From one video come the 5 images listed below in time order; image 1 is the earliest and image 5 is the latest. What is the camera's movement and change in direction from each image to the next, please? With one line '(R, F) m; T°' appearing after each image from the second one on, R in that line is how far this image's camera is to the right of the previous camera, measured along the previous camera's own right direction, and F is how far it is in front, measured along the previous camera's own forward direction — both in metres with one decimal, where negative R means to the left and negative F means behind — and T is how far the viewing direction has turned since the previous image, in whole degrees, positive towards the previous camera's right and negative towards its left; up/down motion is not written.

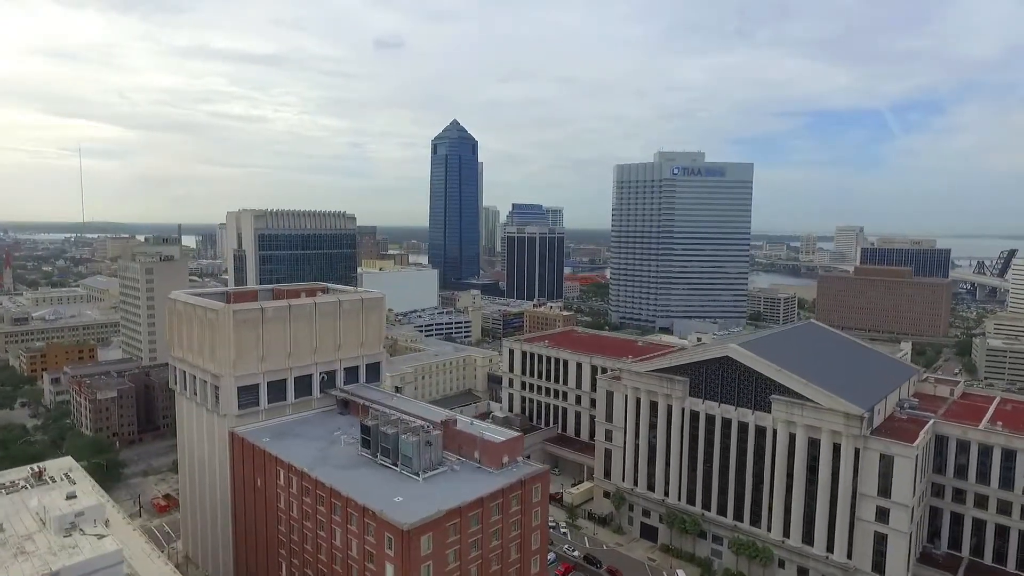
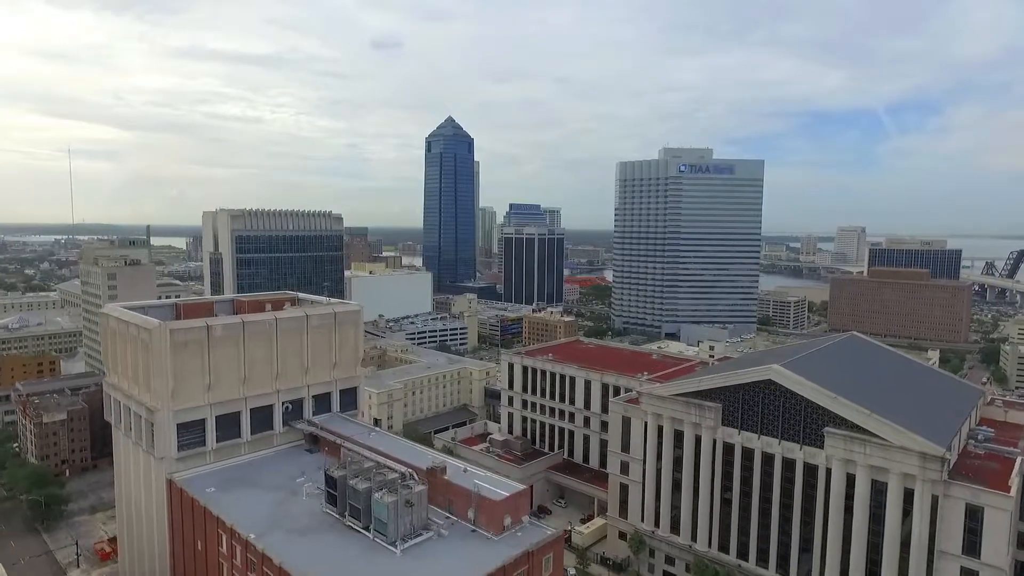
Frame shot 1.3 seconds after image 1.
(-0.2, +6.1) m; 0°
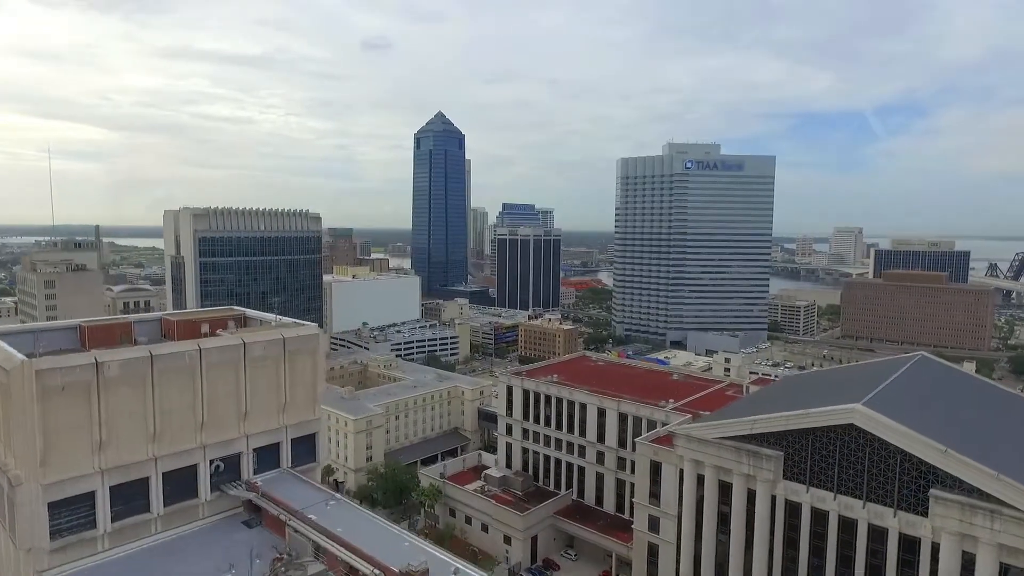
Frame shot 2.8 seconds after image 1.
(-0.5, +7.6) m; +1°
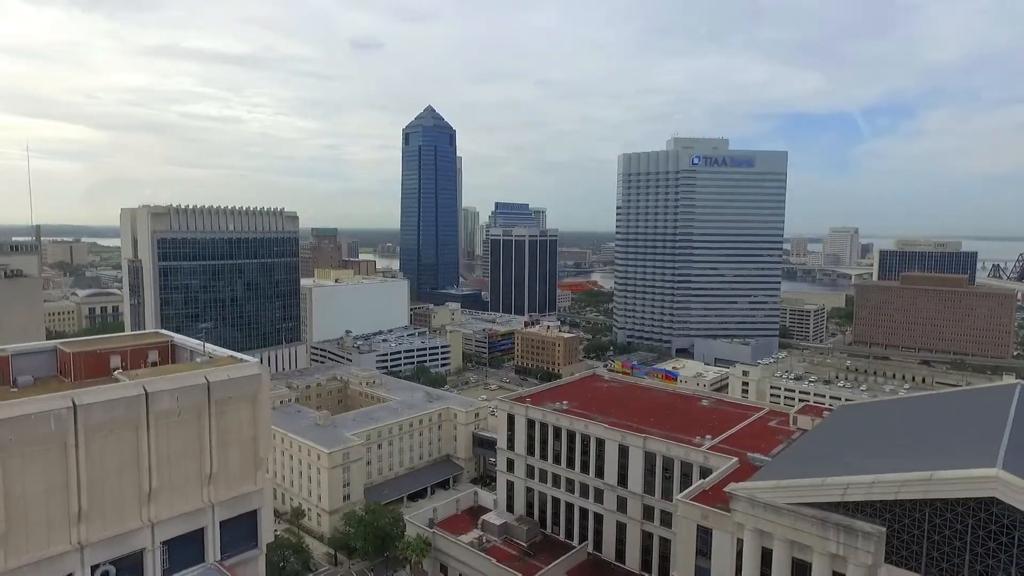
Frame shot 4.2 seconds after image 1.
(-0.7, +6.9) m; +1°
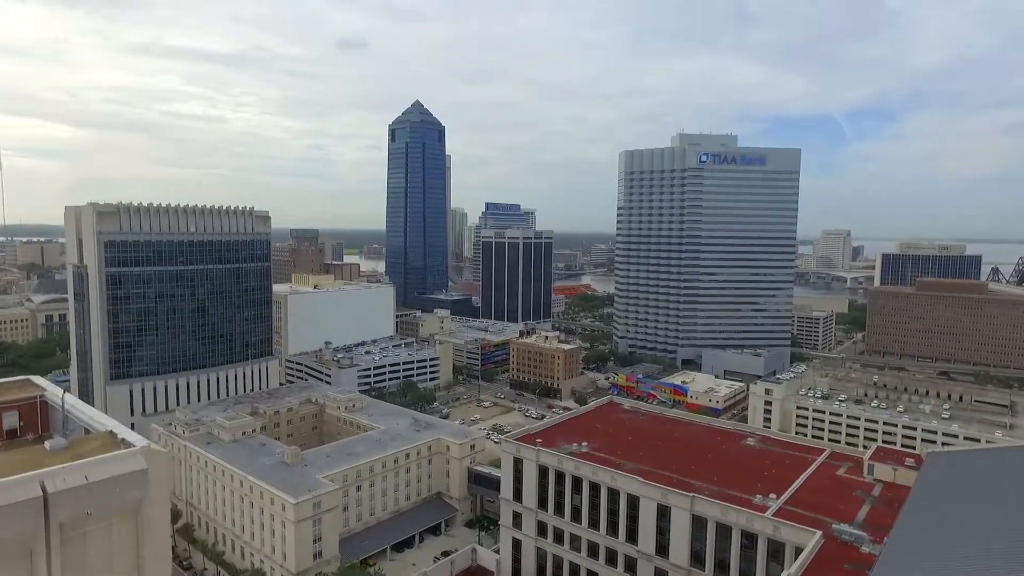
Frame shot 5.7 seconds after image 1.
(-1.0, +7.0) m; +1°
